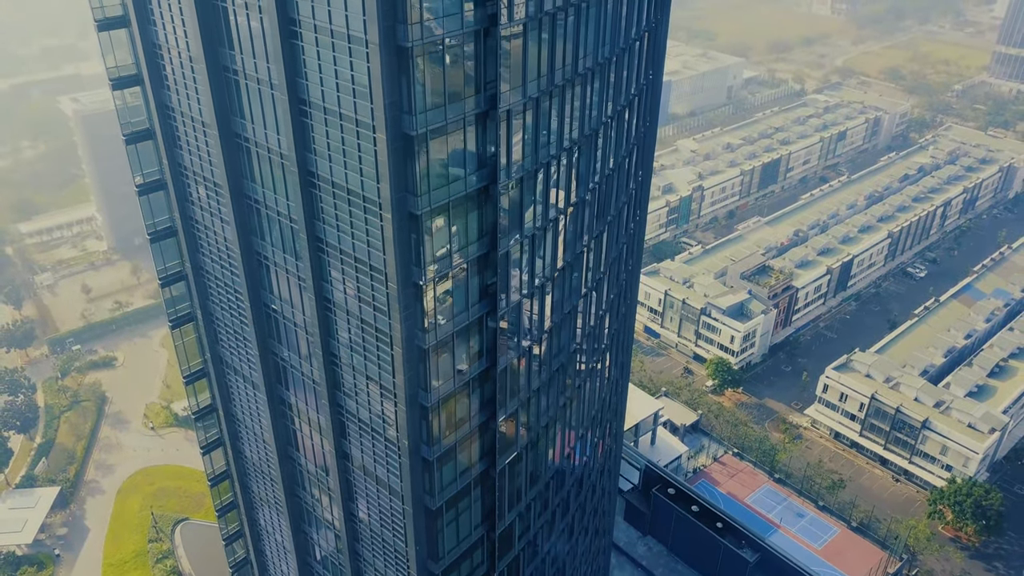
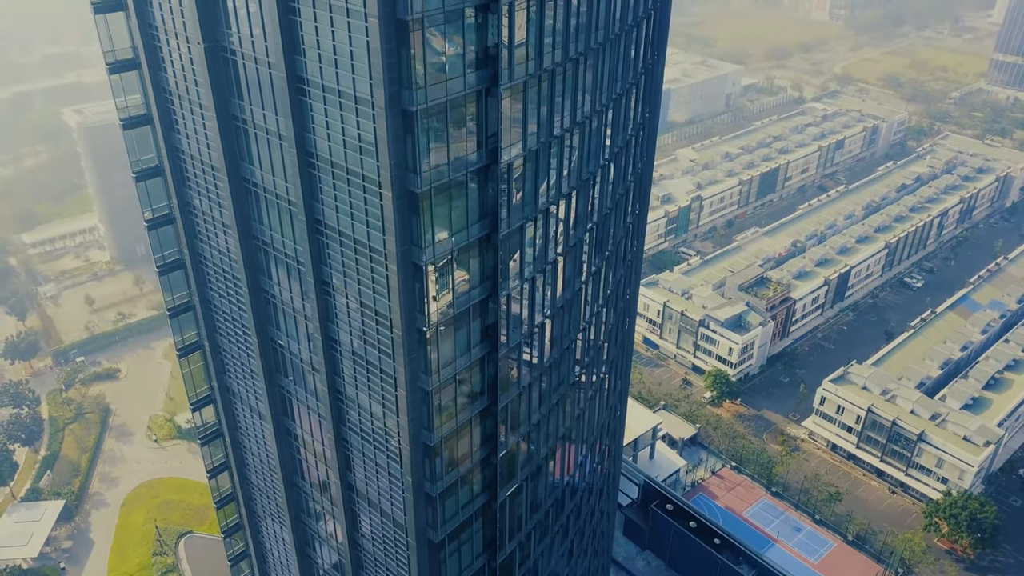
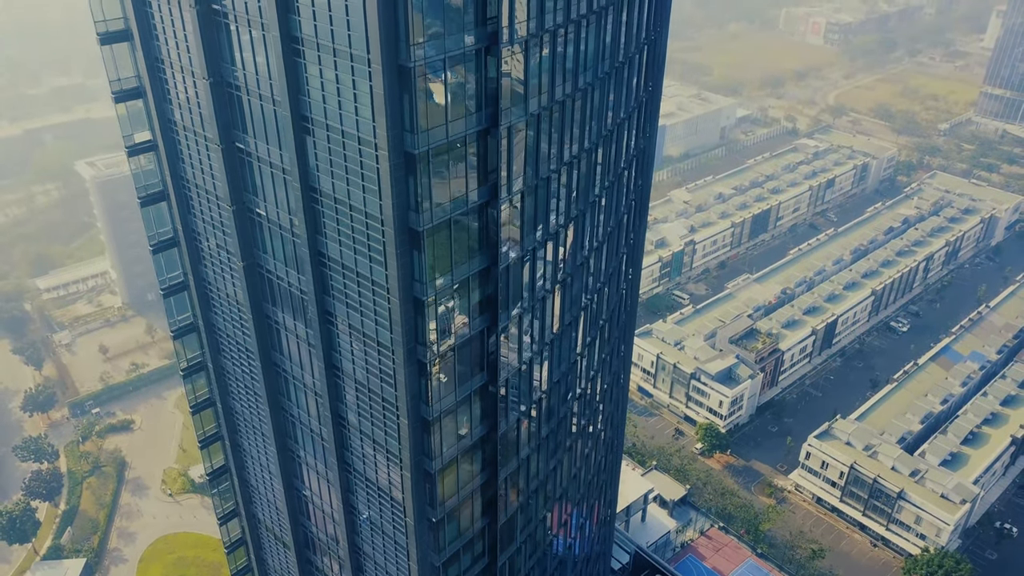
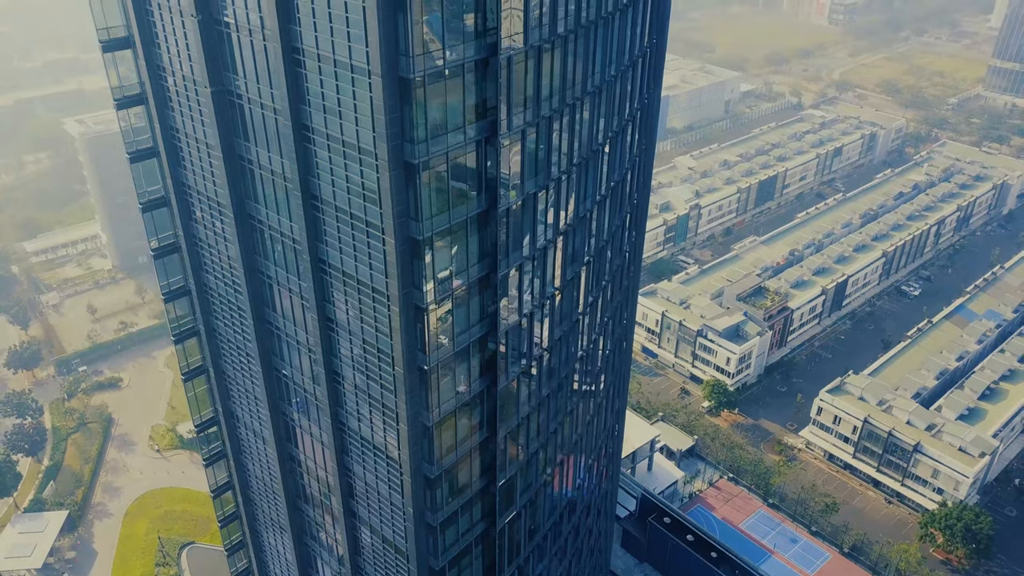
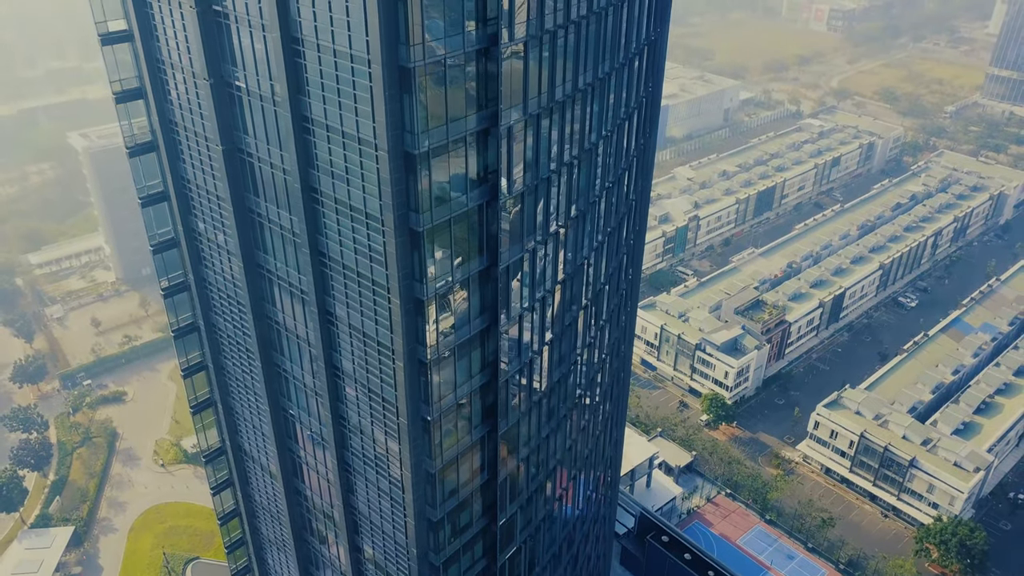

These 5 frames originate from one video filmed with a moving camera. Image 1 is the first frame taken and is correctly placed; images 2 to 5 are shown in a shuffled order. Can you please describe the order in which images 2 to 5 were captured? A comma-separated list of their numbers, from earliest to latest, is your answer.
2, 4, 5, 3
